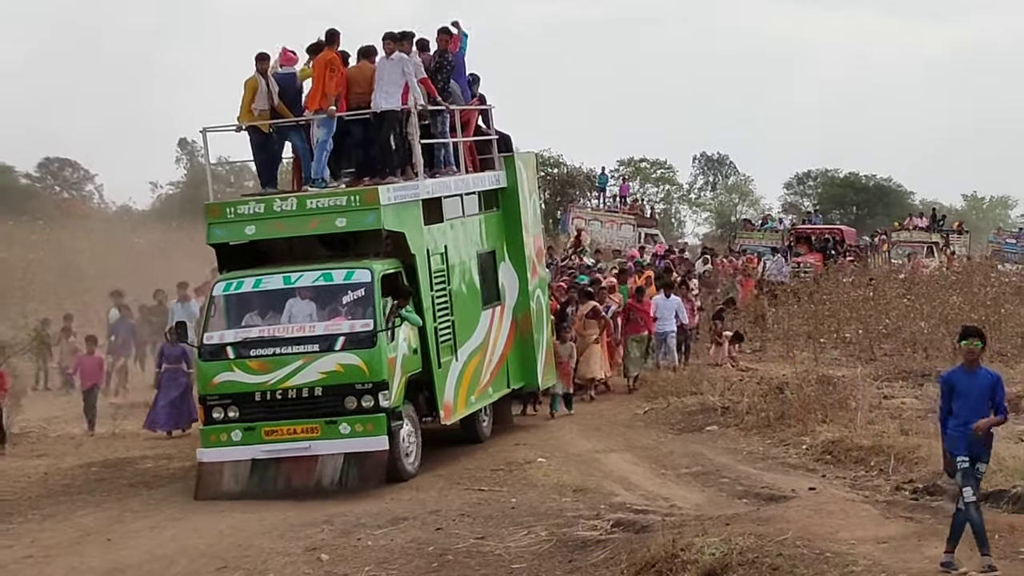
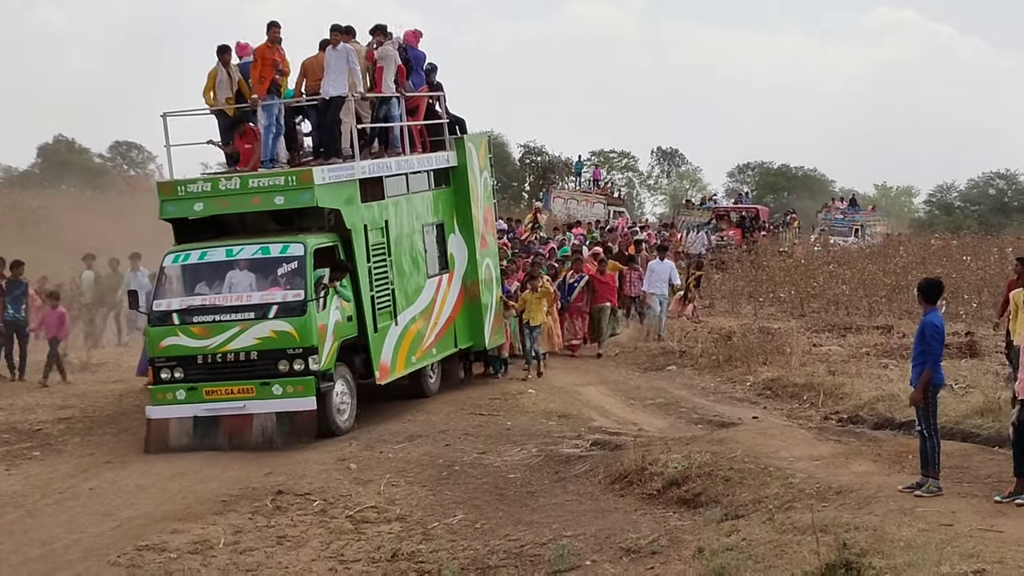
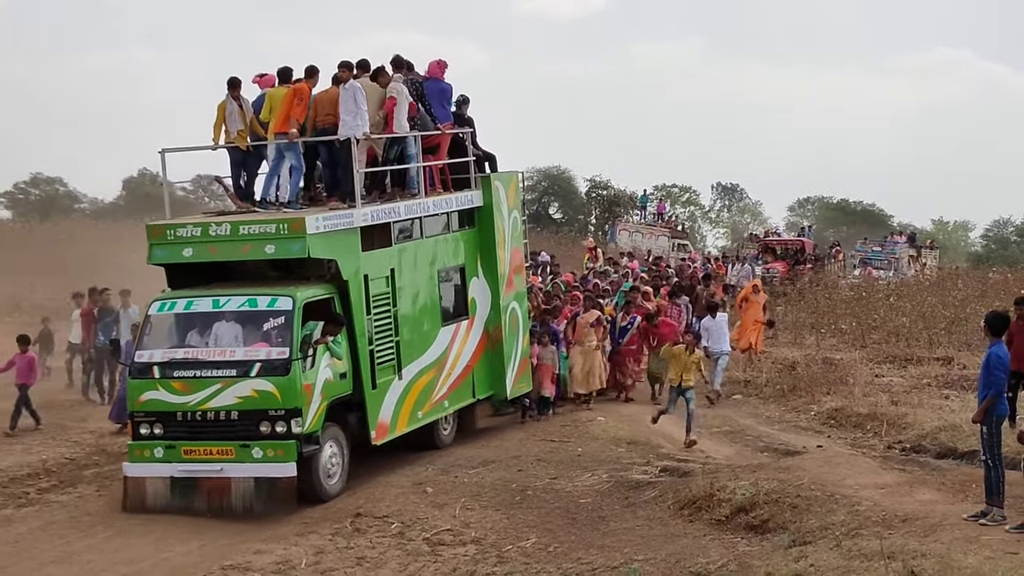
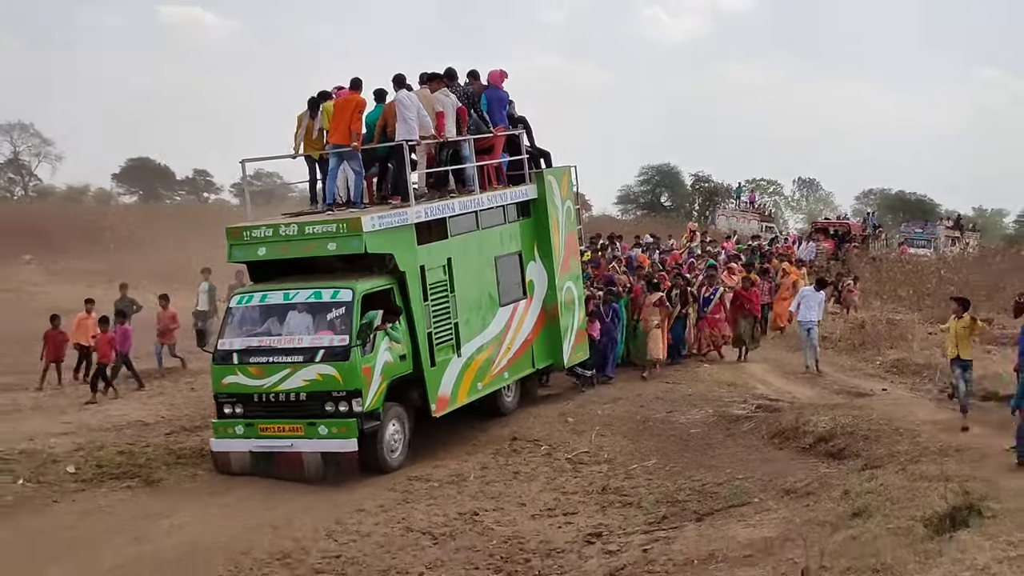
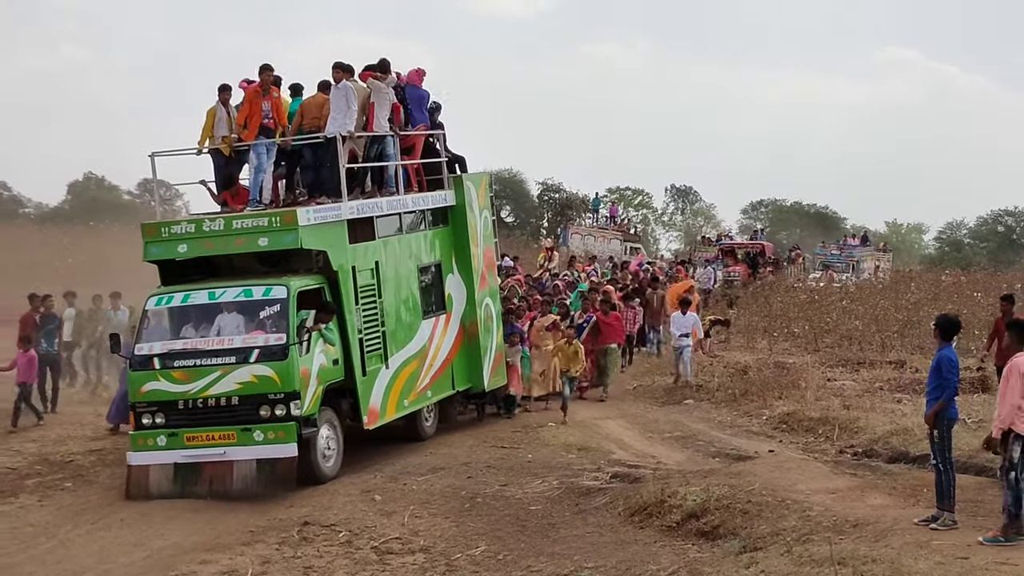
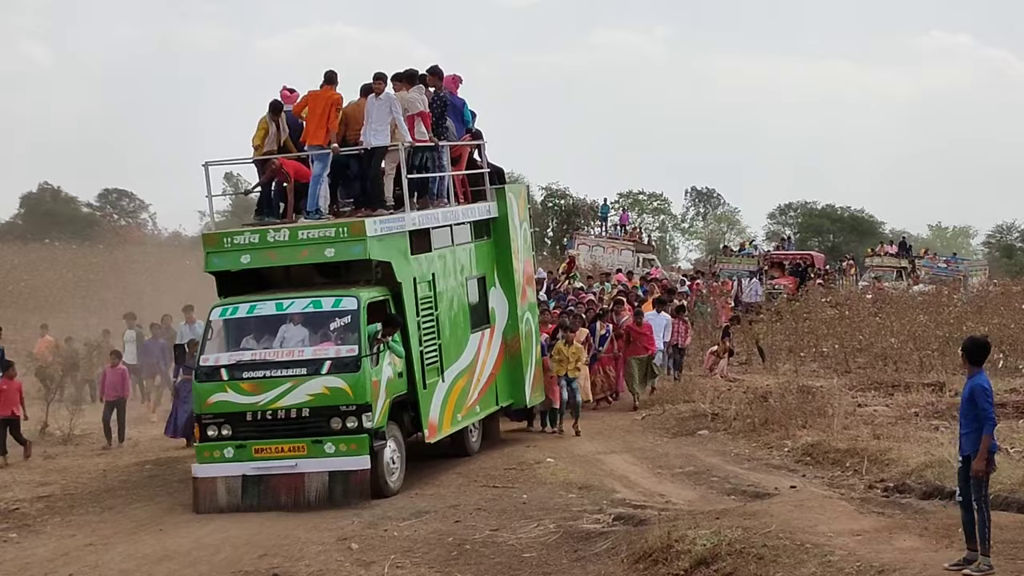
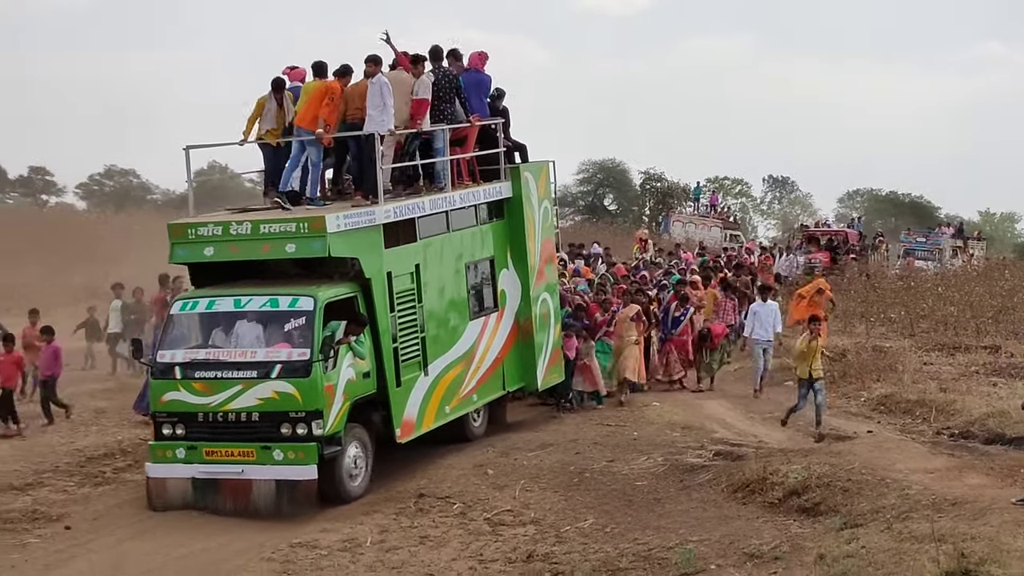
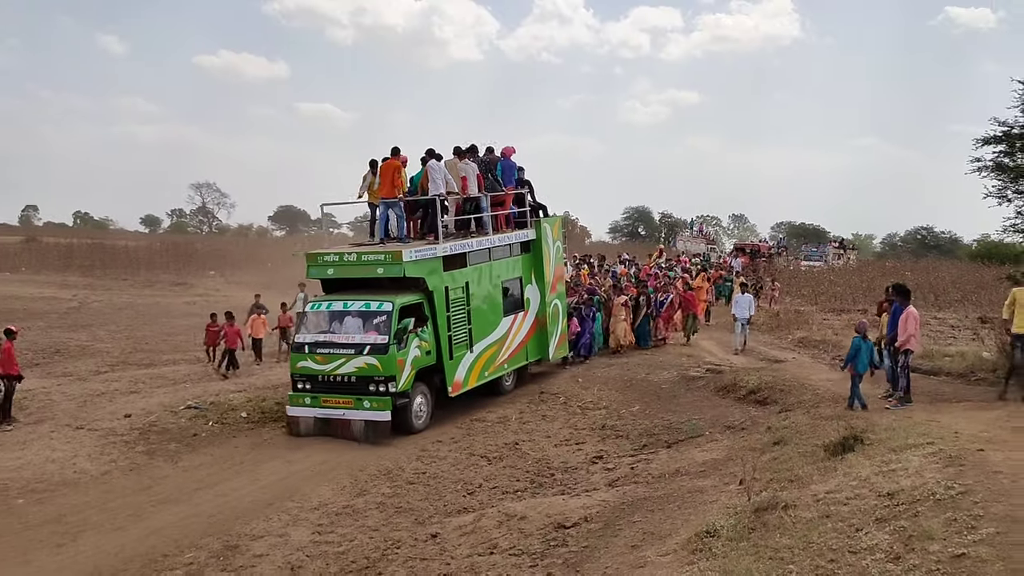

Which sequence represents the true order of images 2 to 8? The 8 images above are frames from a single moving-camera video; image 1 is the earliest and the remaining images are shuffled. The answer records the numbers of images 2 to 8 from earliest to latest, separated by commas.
6, 2, 5, 3, 7, 4, 8
